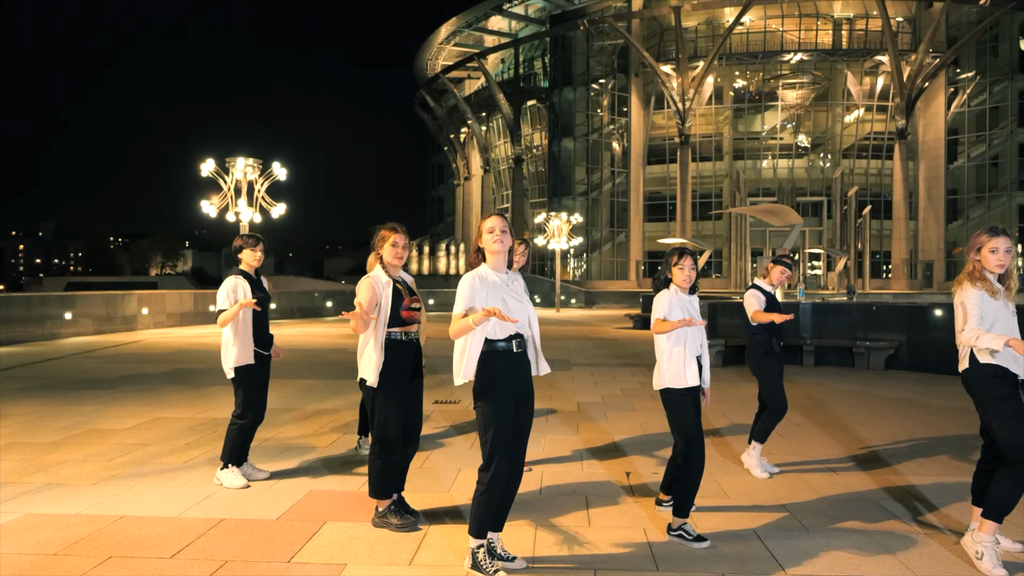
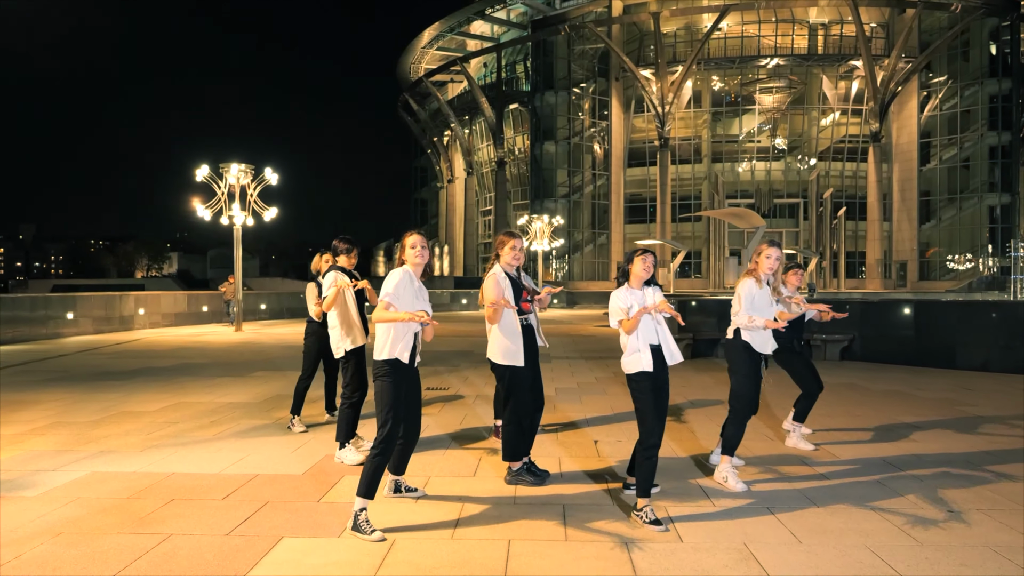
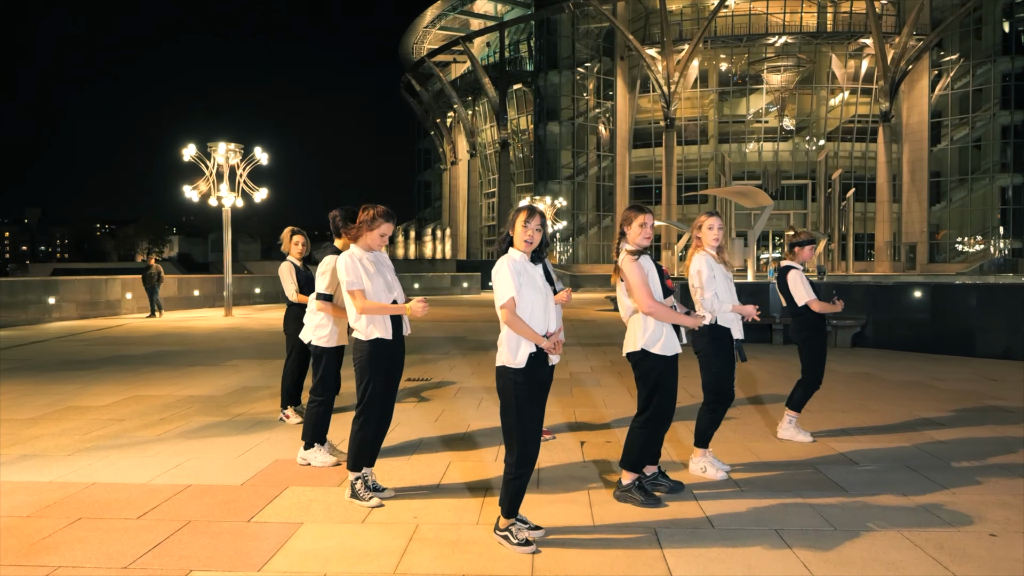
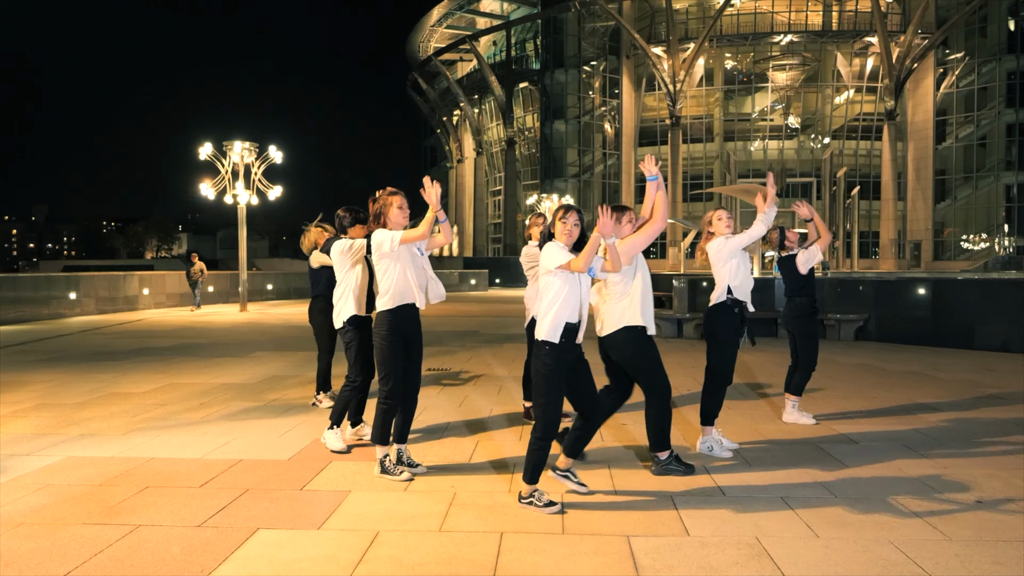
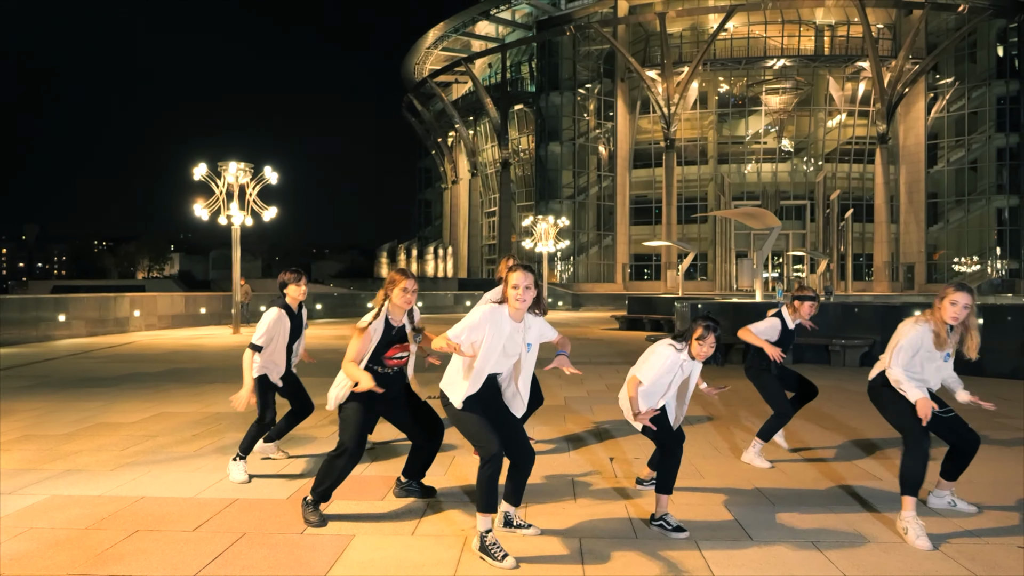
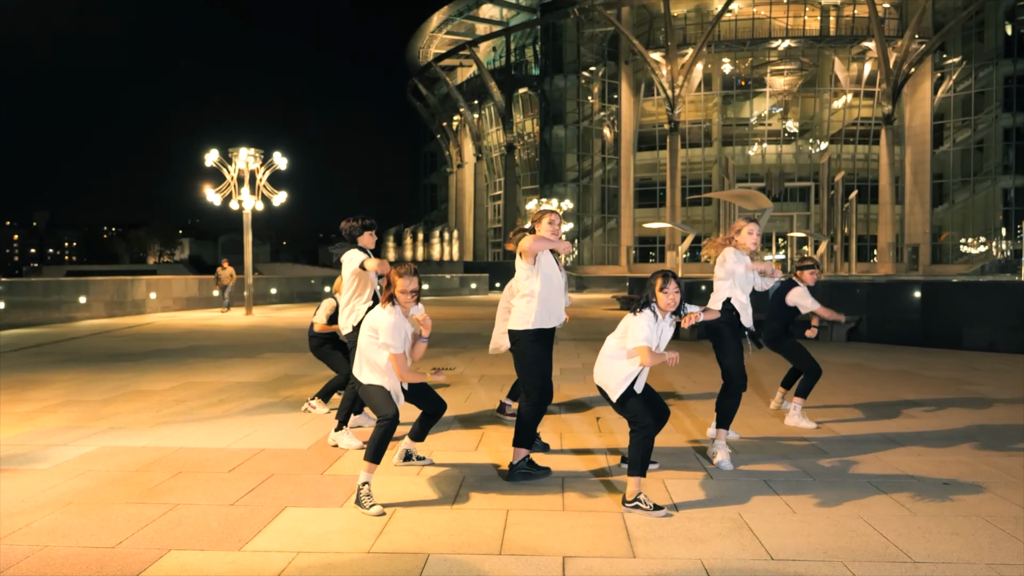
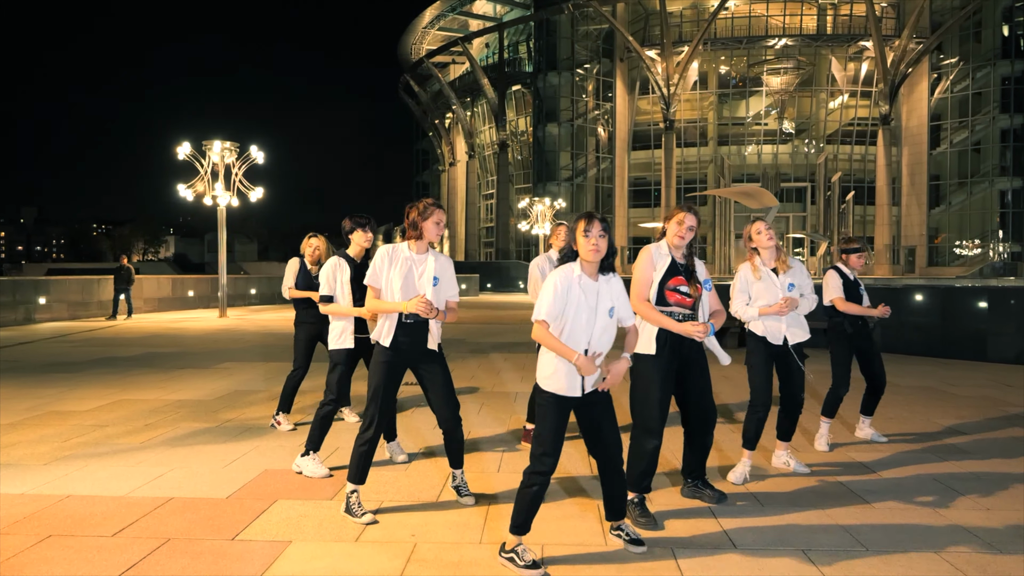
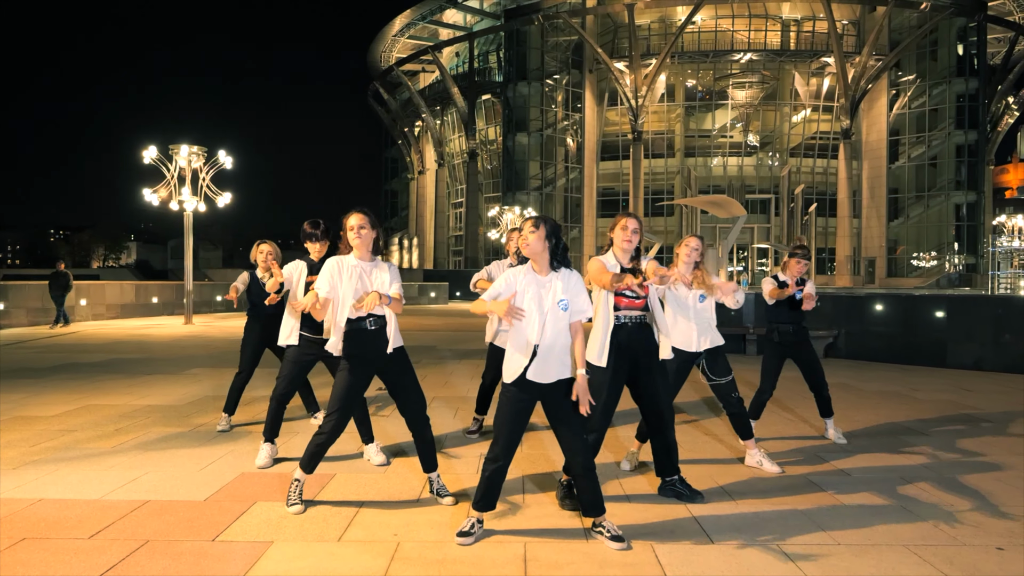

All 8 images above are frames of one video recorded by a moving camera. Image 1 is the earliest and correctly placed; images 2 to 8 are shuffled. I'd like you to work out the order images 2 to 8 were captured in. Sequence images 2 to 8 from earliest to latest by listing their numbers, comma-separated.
5, 2, 6, 4, 3, 7, 8
